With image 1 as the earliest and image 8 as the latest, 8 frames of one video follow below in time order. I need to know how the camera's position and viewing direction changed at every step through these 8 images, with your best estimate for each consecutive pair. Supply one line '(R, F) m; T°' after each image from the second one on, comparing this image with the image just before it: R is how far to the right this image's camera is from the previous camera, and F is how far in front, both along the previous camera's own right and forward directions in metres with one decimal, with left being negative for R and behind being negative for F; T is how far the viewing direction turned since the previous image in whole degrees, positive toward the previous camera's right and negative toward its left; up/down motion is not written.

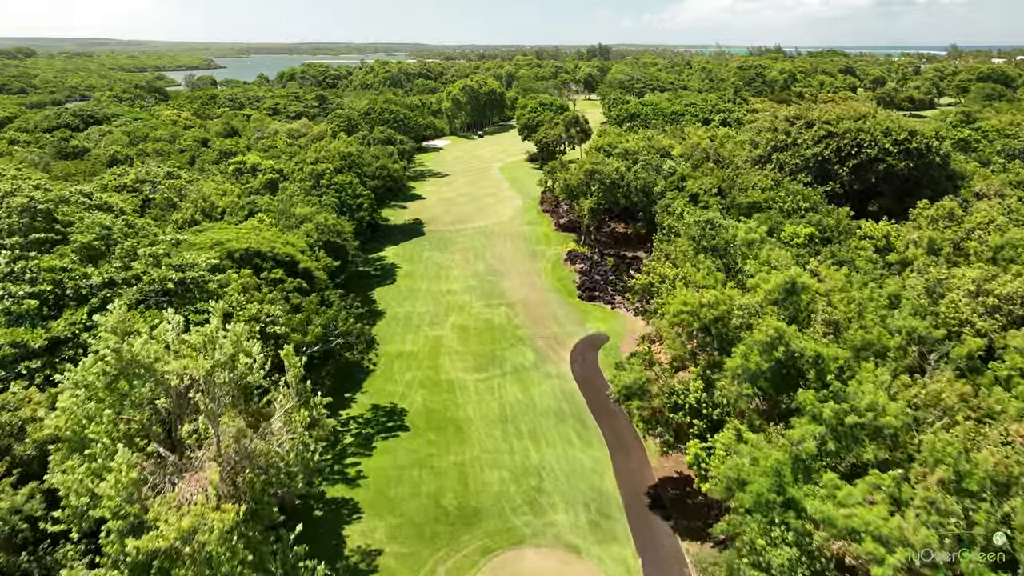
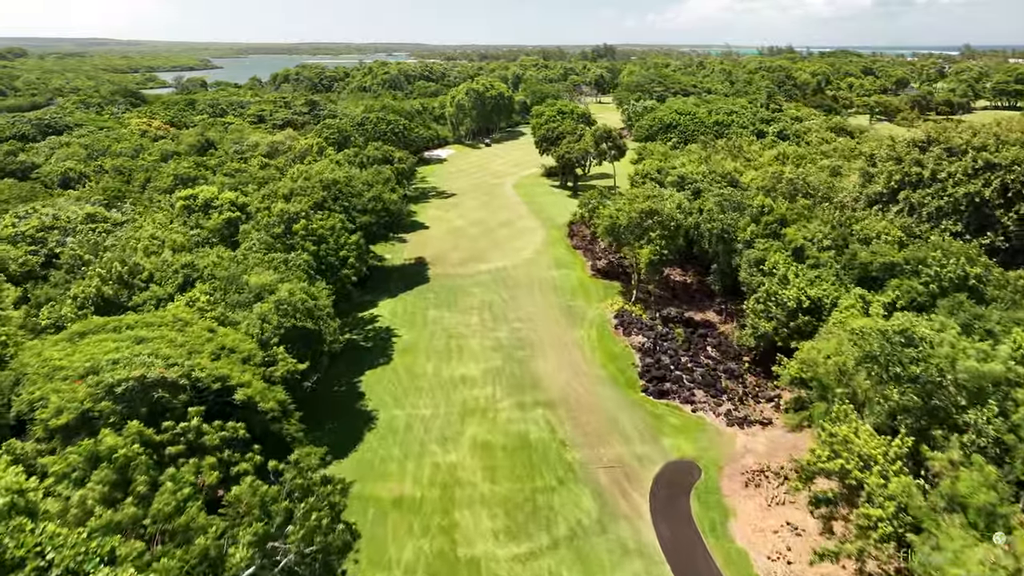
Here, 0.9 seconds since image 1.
(-1.8, +12.1) m; 0°
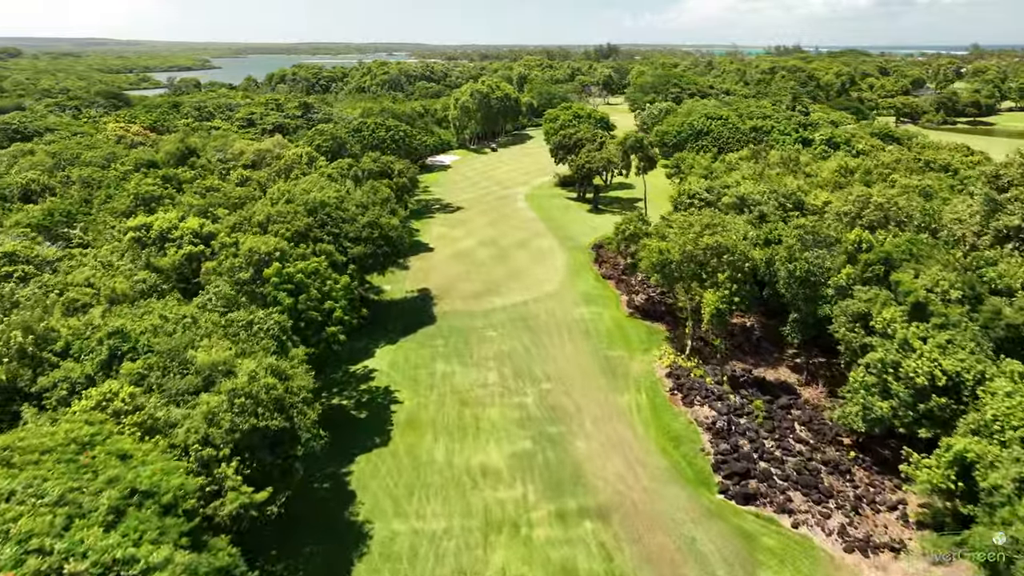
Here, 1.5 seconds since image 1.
(-1.3, +7.8) m; 0°
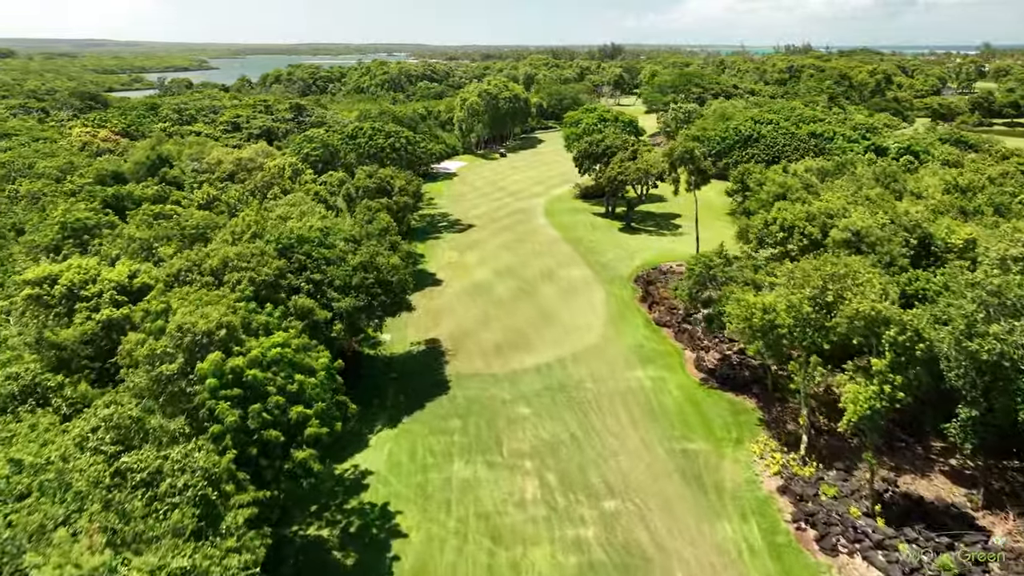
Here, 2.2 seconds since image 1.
(-1.6, +9.5) m; 0°
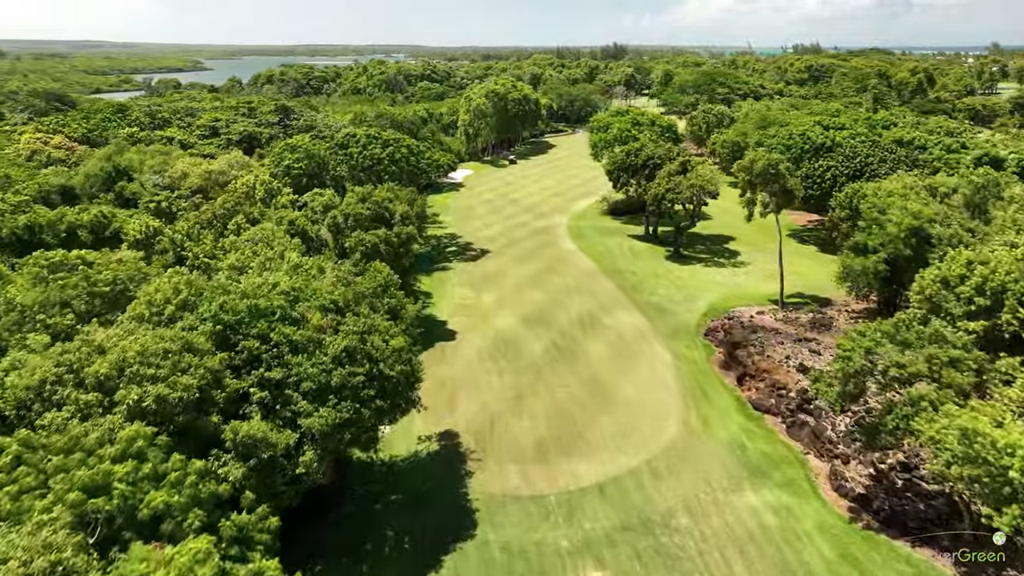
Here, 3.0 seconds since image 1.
(-1.8, +10.2) m; 0°
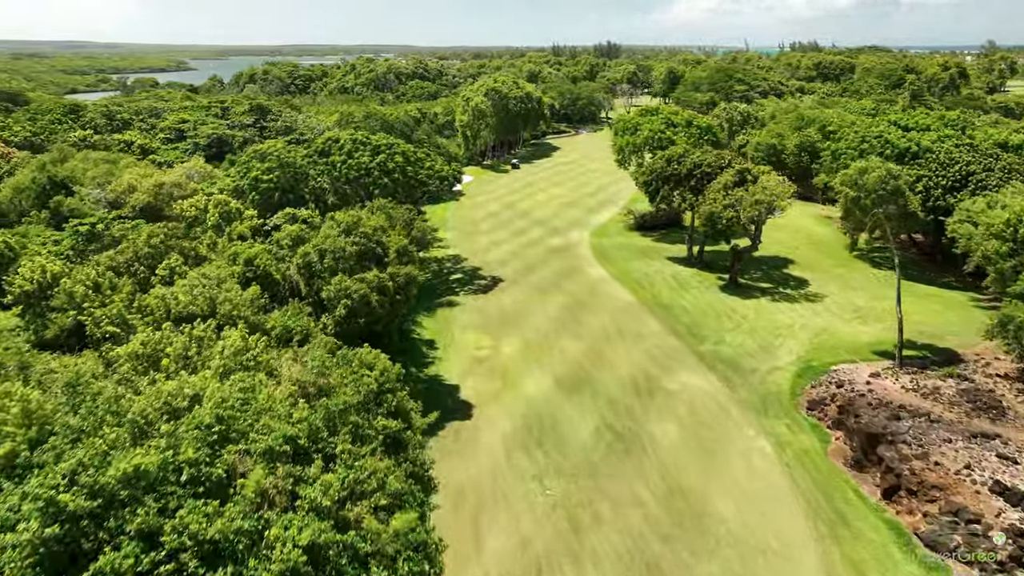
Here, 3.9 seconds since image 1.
(-1.7, +9.0) m; +1°
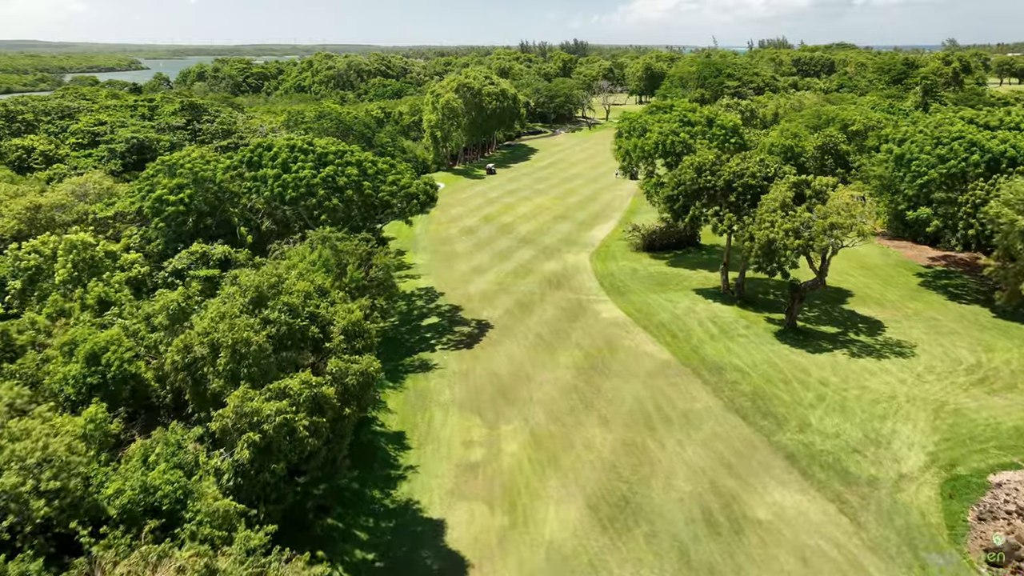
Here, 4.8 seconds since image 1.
(-1.1, +9.8) m; +3°
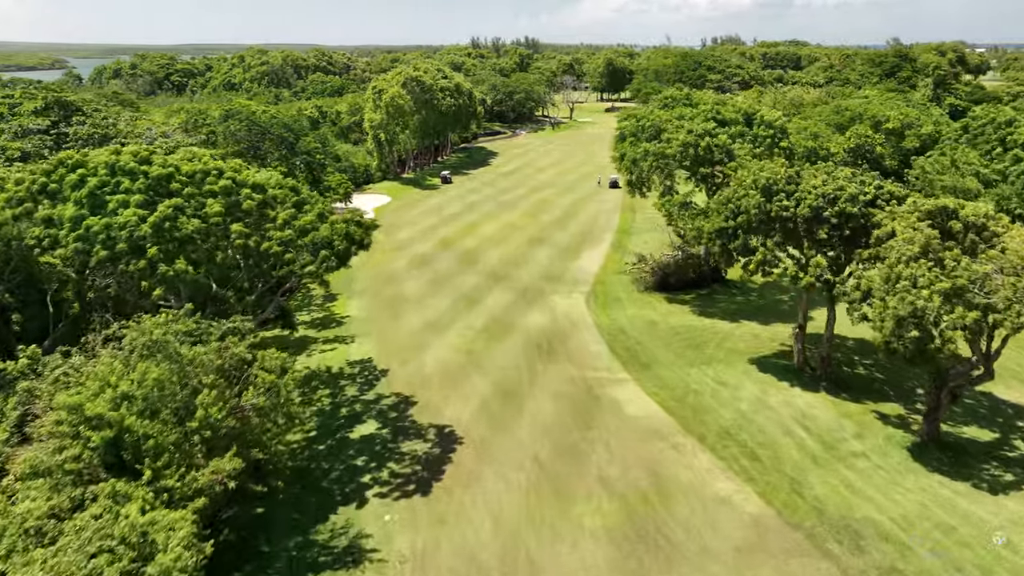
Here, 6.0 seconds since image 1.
(-0.8, +12.2) m; +4°
